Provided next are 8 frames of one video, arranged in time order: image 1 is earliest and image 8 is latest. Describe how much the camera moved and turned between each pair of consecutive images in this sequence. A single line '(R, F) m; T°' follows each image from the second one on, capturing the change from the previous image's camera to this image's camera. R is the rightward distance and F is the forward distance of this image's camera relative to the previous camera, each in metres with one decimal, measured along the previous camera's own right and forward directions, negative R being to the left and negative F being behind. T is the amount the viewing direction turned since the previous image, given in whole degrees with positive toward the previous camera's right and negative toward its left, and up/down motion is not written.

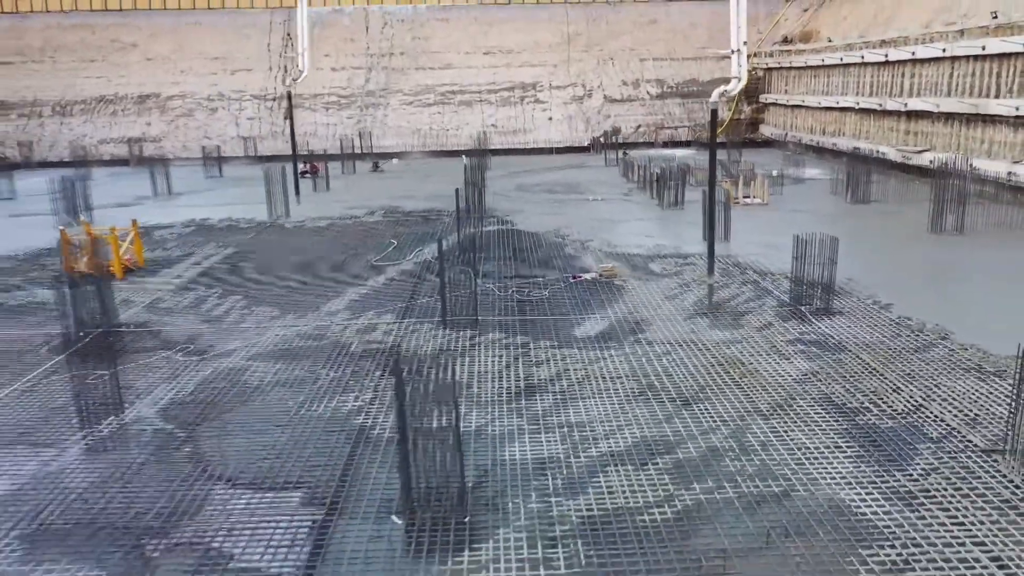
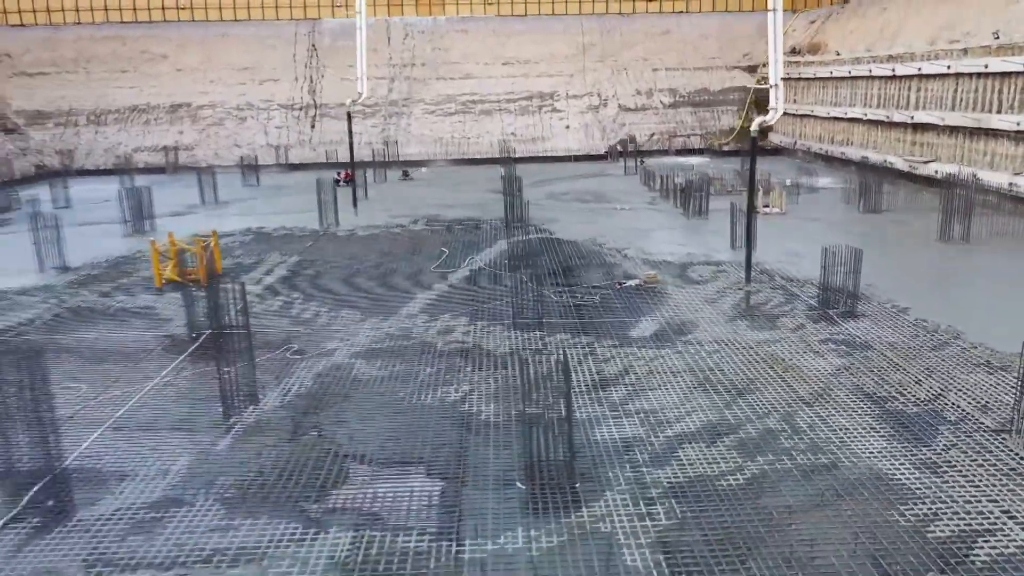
(-0.6, -0.8) m; 0°
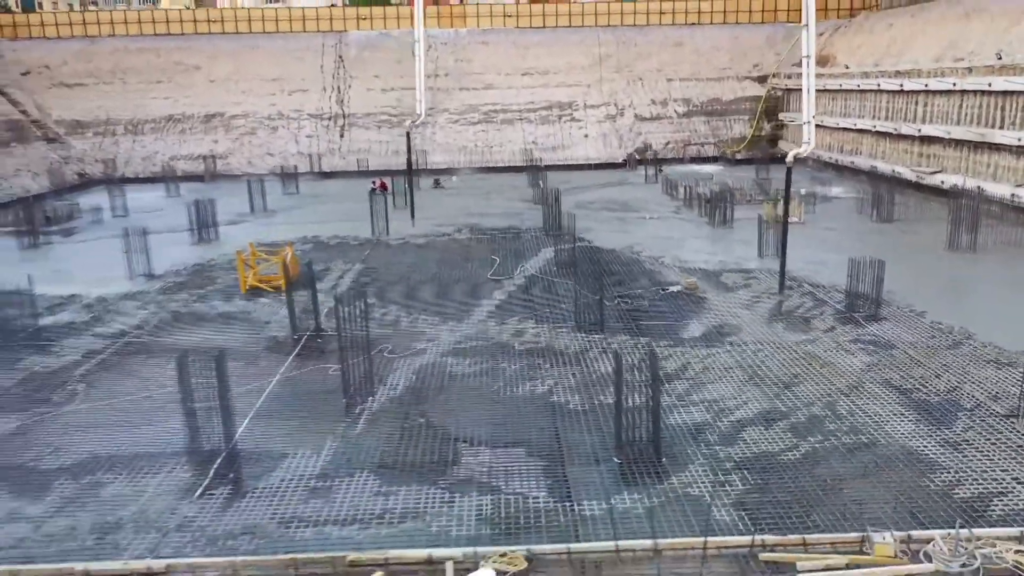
(-0.7, -1.0) m; 0°
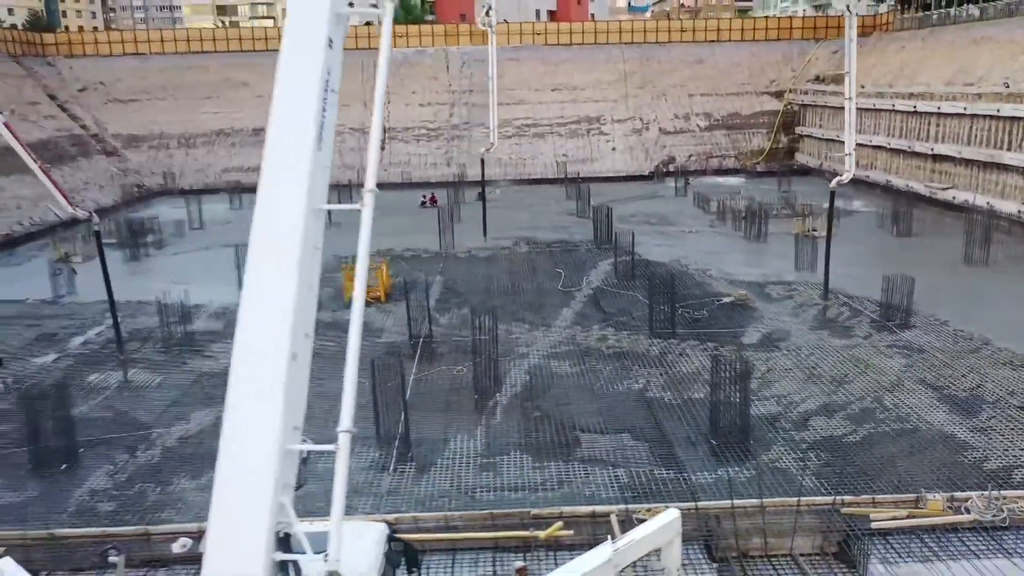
(-1.0, -1.4) m; 0°
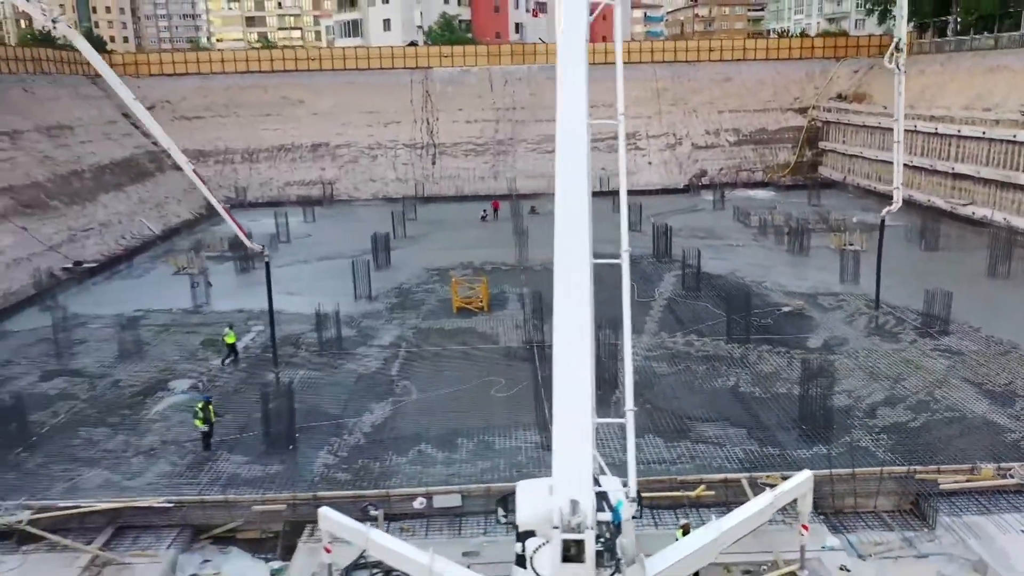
(-1.4, -1.8) m; 0°
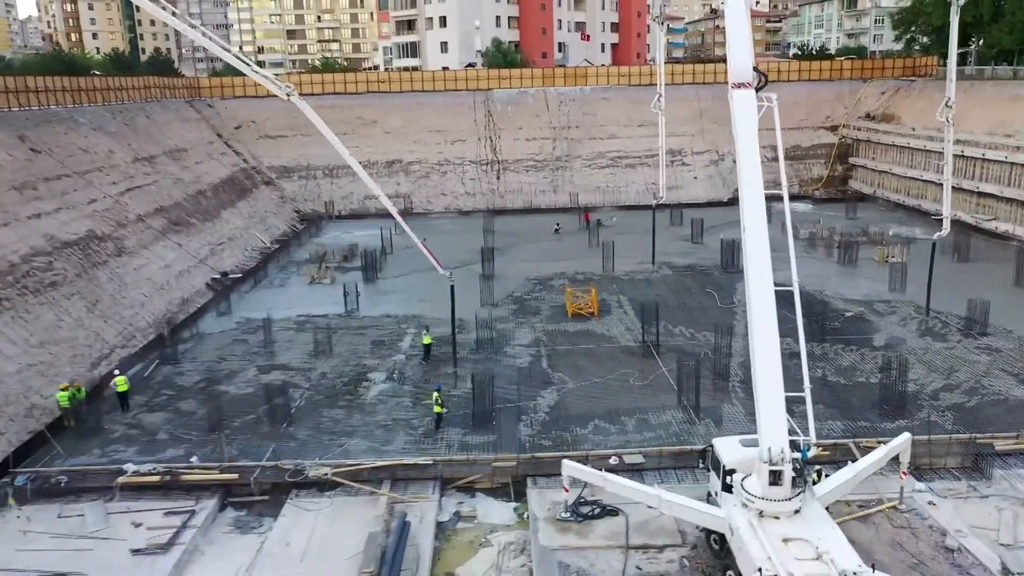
(-2.0, -2.6) m; 0°
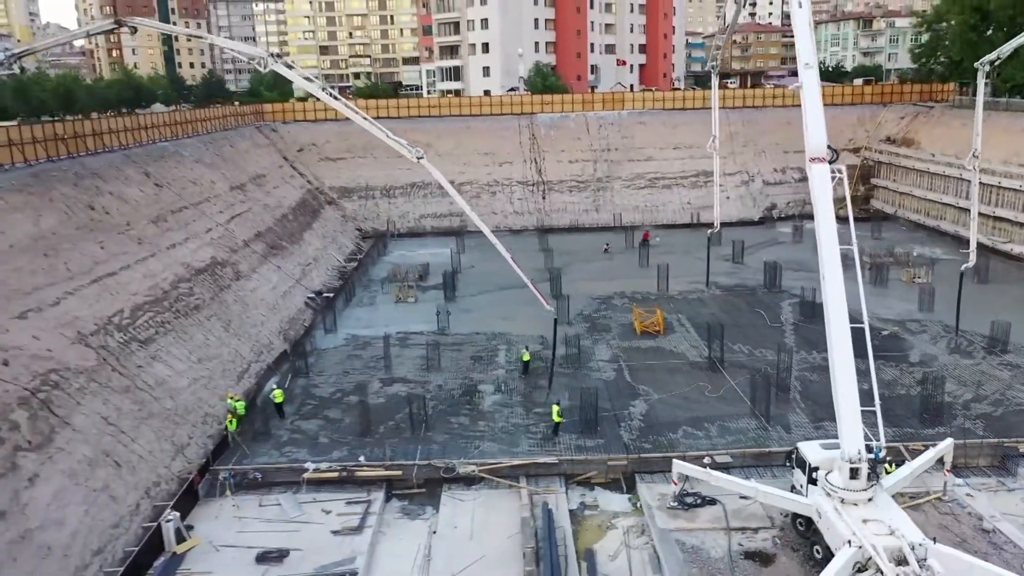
(-1.6, -2.2) m; 0°
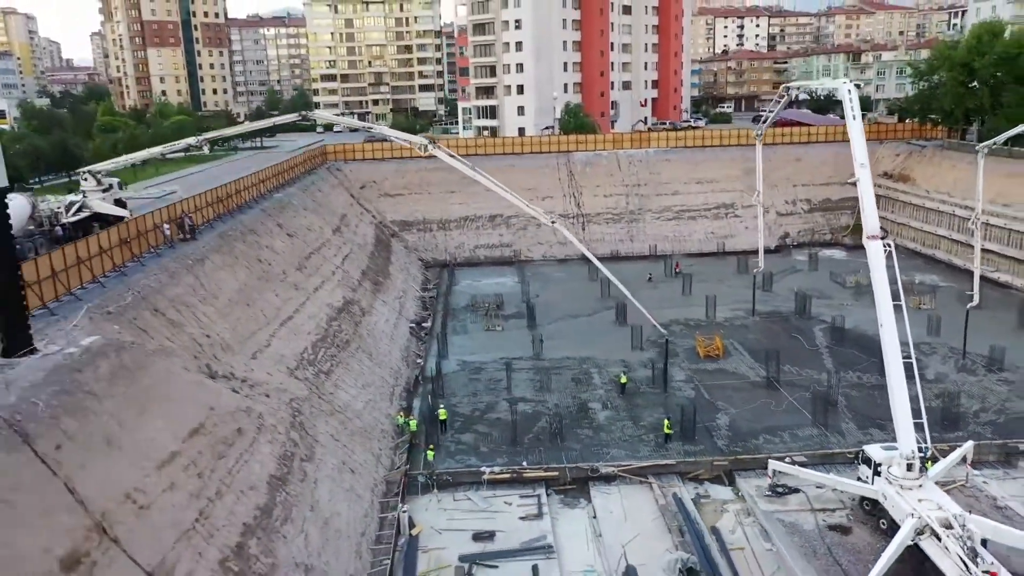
(-2.9, -3.7) m; +2°
